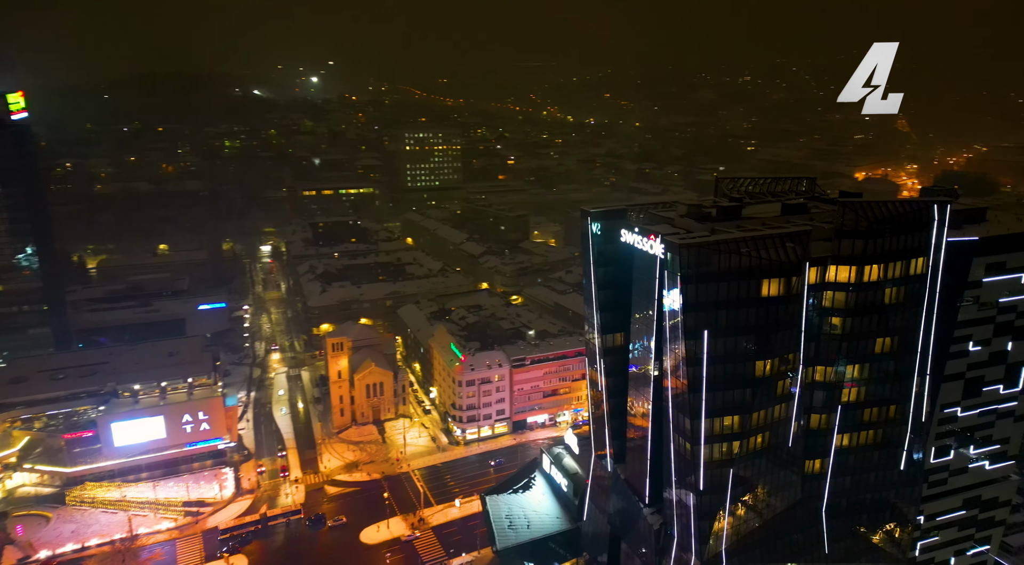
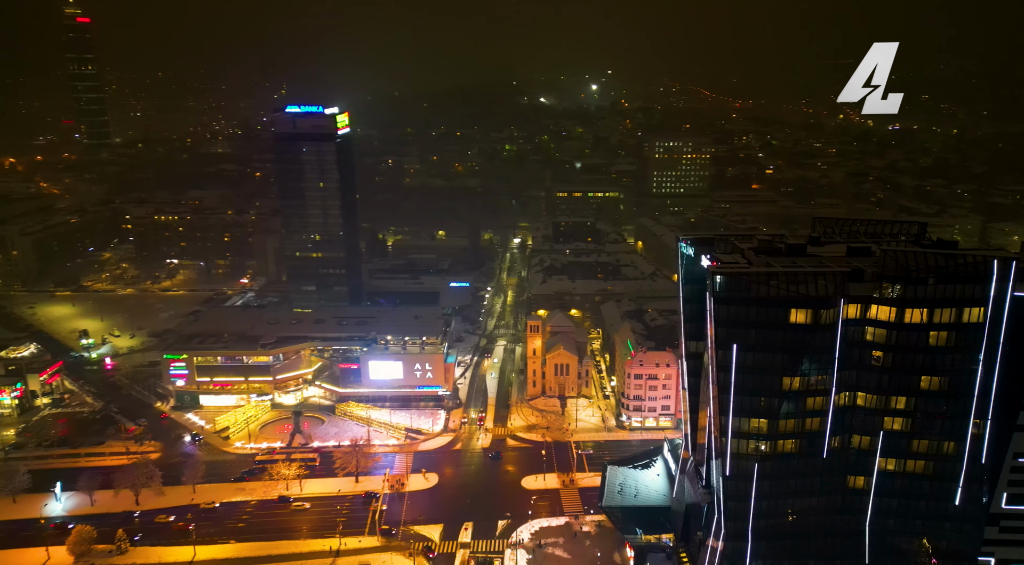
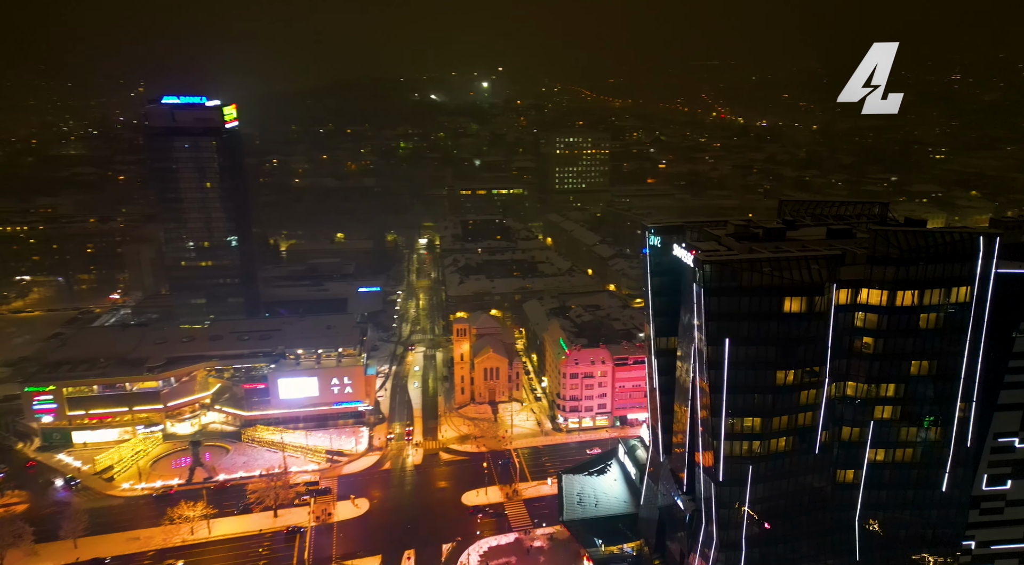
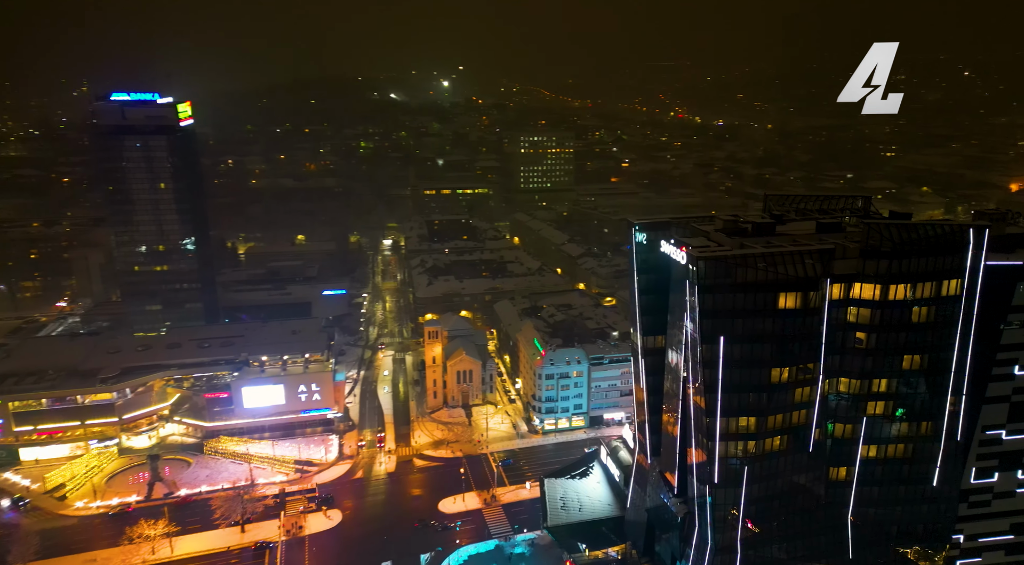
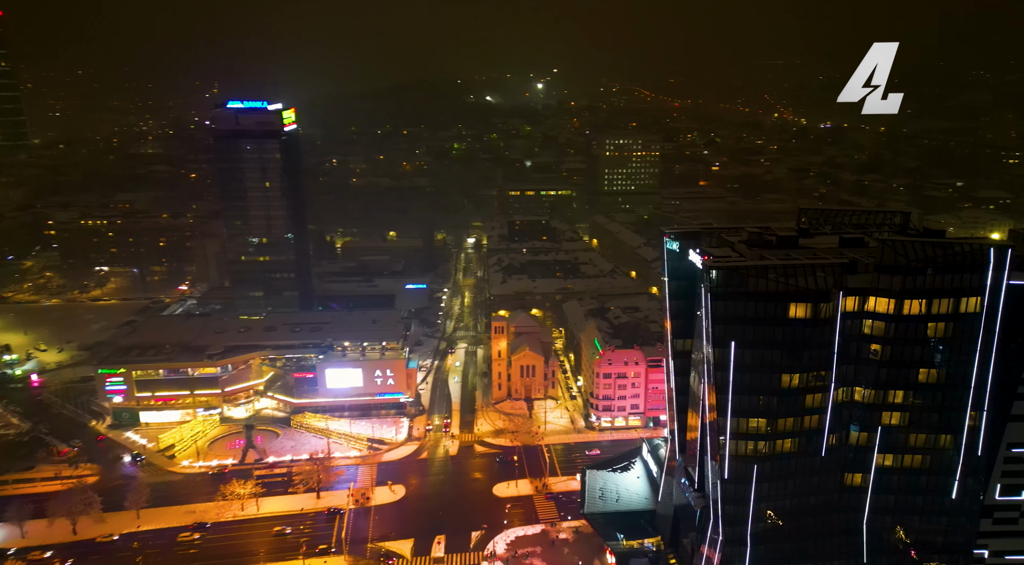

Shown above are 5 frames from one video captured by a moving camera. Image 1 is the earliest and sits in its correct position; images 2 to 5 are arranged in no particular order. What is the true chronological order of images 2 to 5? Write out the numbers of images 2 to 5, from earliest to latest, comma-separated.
4, 3, 5, 2
